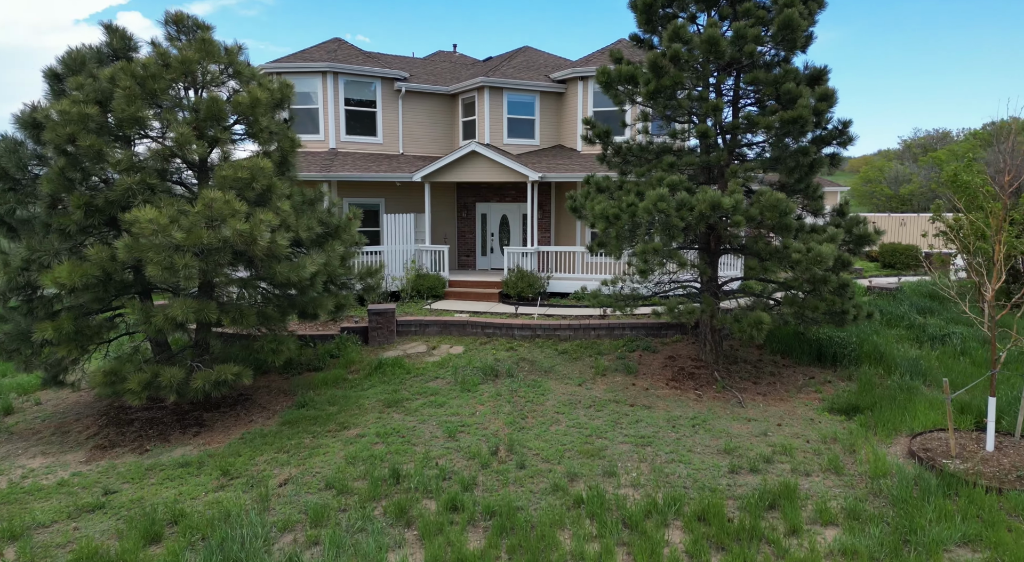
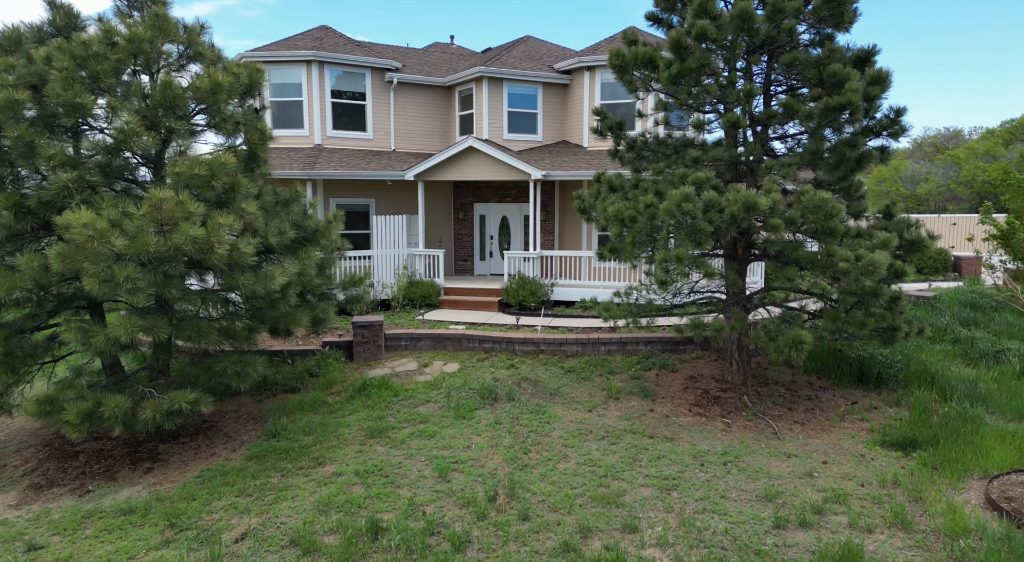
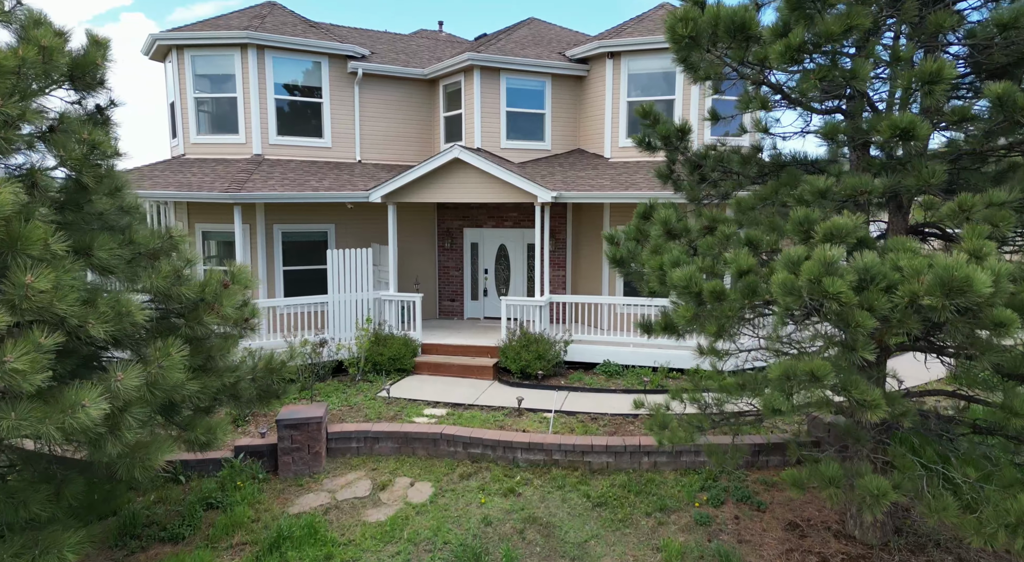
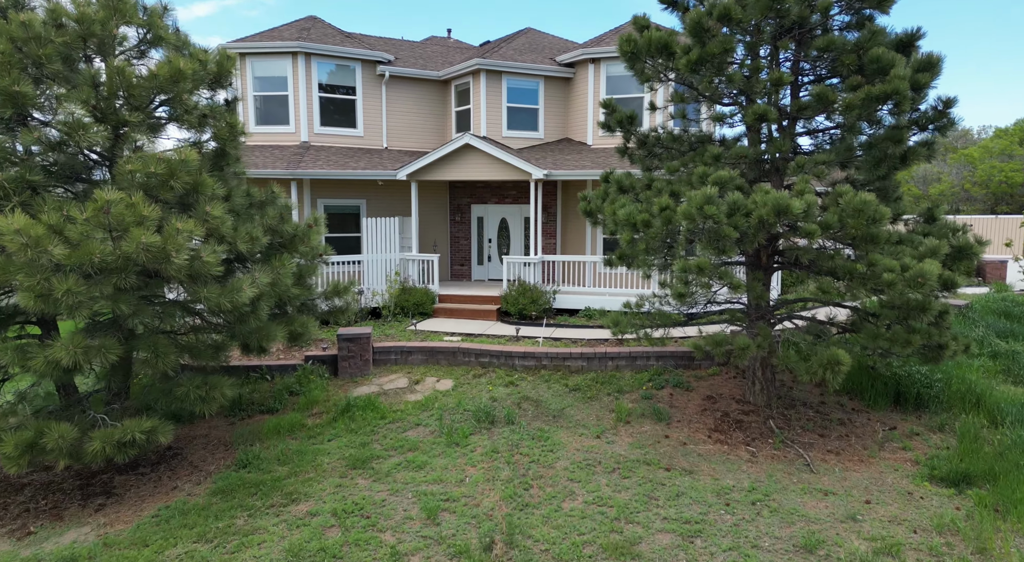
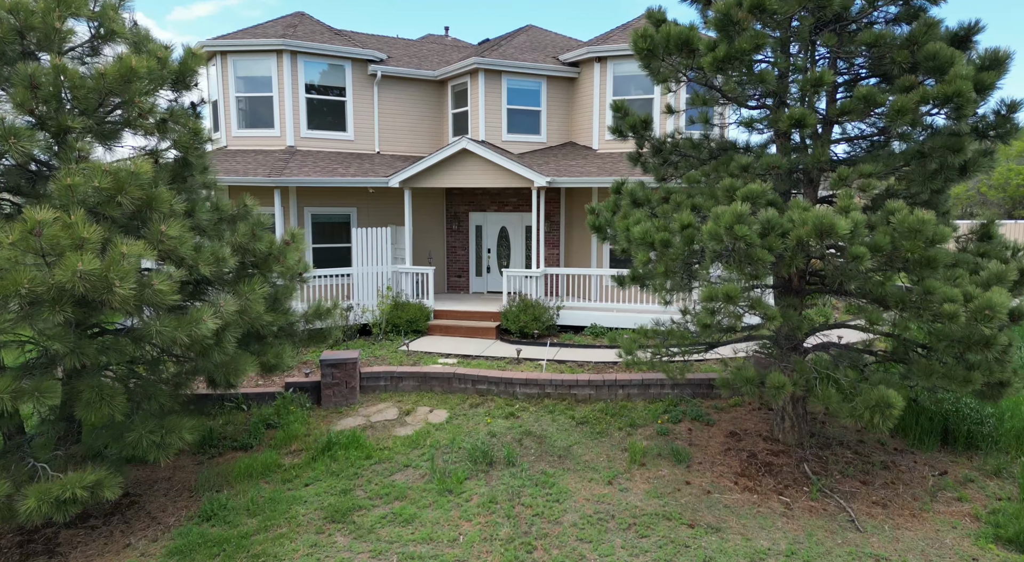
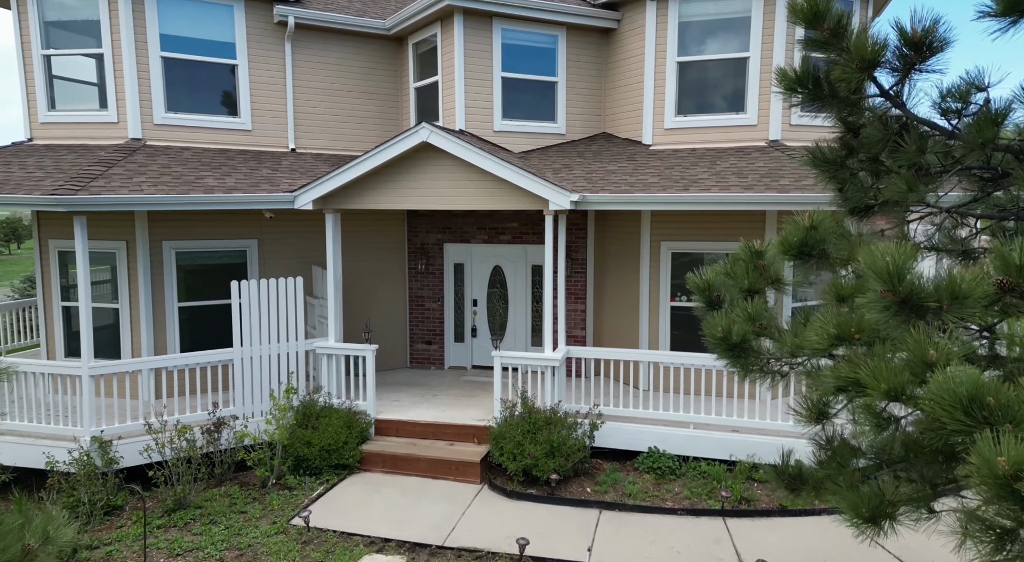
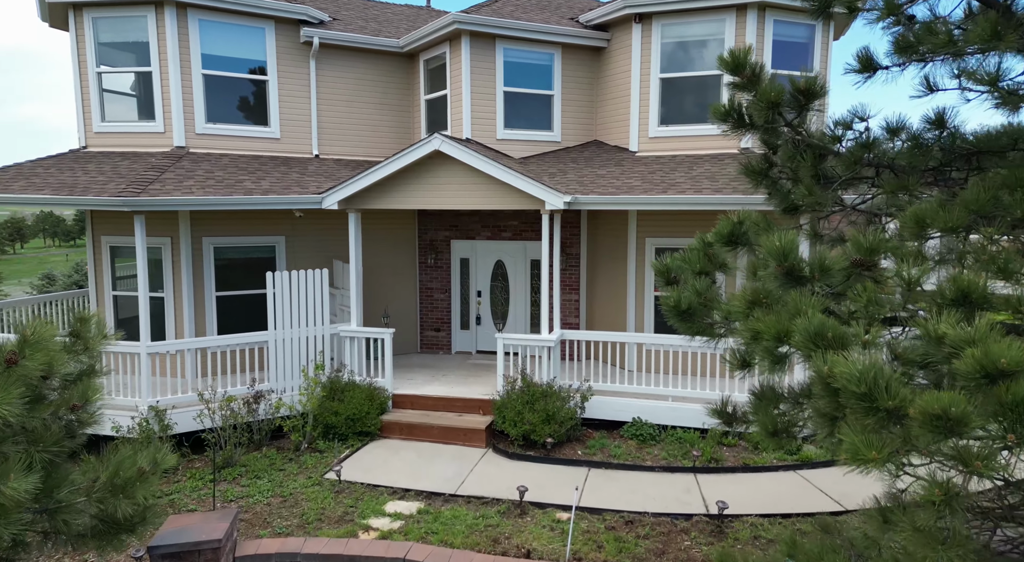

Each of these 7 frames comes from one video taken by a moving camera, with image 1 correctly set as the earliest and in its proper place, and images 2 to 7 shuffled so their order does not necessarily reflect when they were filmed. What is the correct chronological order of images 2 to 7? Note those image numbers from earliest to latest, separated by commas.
2, 4, 5, 3, 7, 6
